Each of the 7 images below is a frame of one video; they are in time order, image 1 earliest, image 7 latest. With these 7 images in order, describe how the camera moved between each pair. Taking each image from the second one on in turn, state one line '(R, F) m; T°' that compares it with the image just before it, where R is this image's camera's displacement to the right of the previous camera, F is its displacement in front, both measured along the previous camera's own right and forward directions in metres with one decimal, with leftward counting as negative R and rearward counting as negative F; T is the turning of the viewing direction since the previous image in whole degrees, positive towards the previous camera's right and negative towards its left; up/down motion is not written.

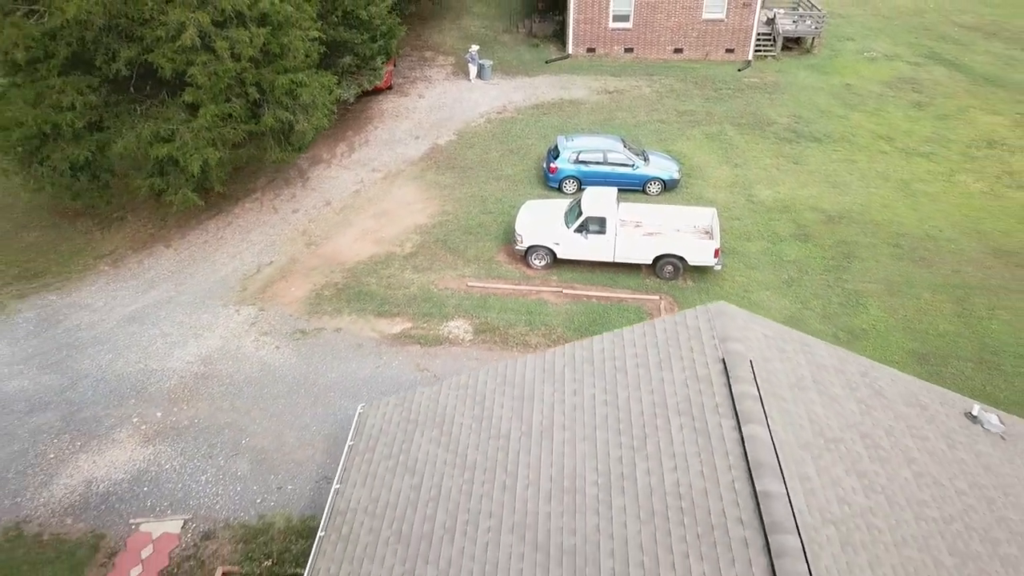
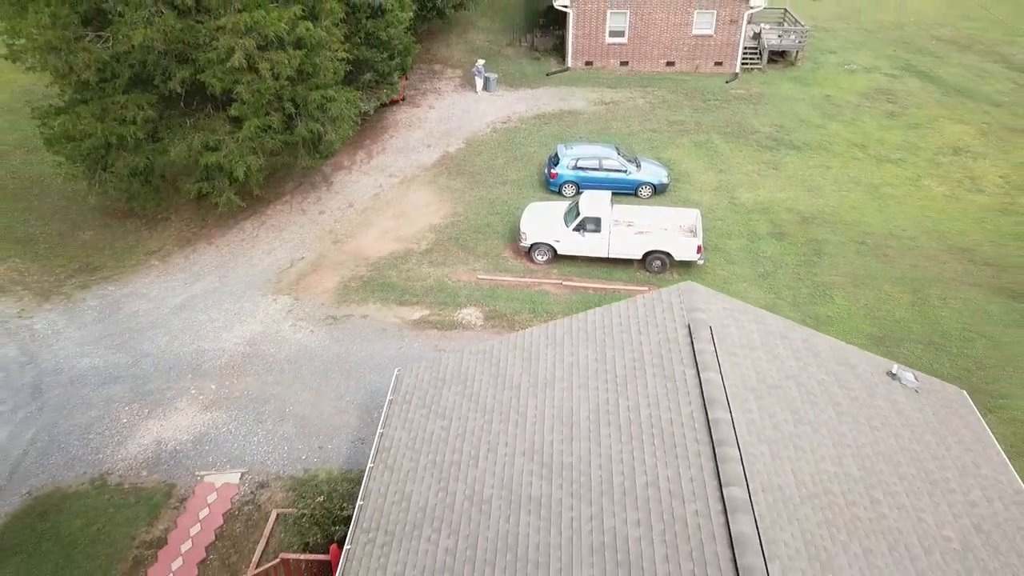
(-0.1, -2.0) m; 0°
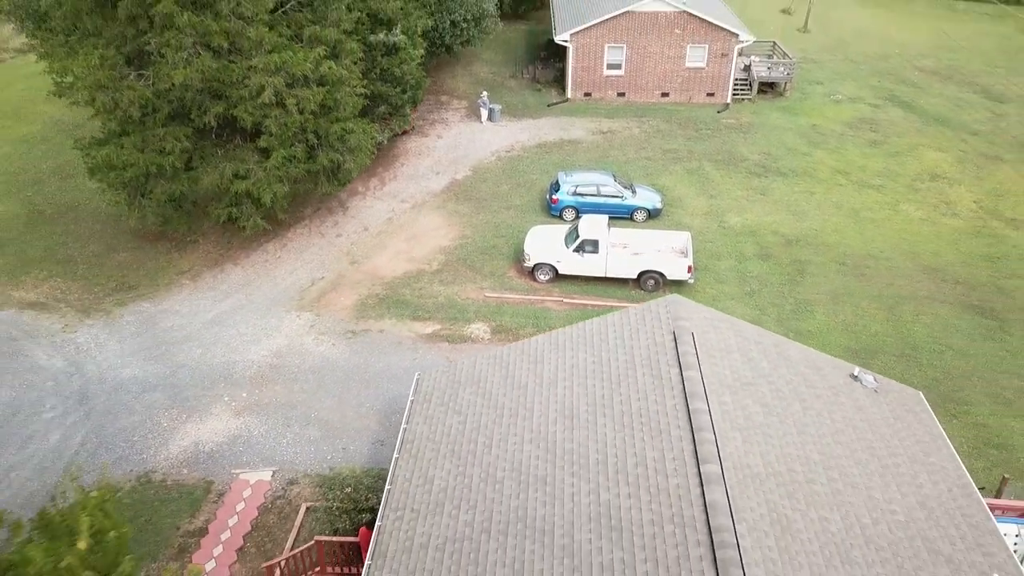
(-0.1, -1.4) m; 0°
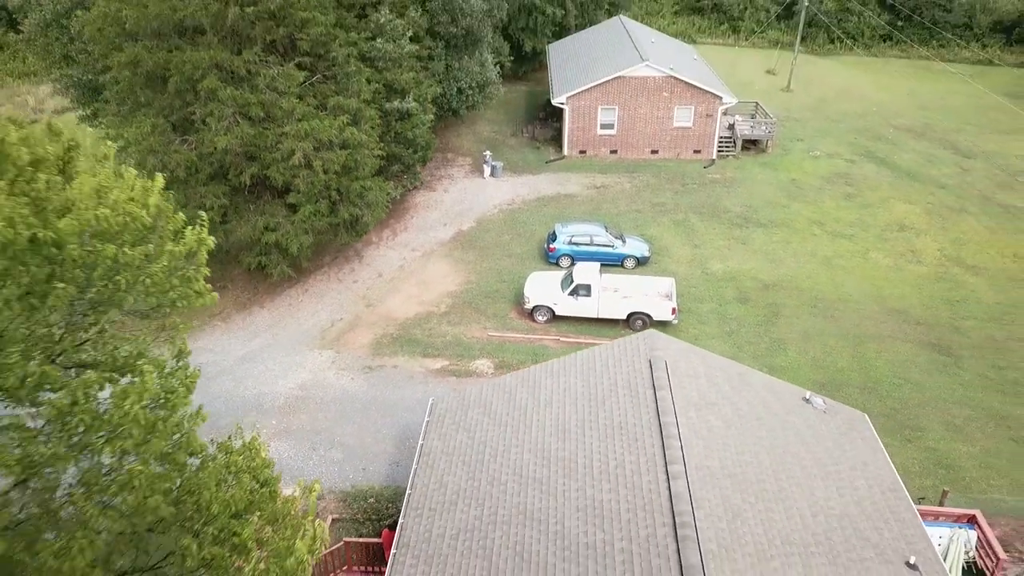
(0.0, -2.1) m; 0°
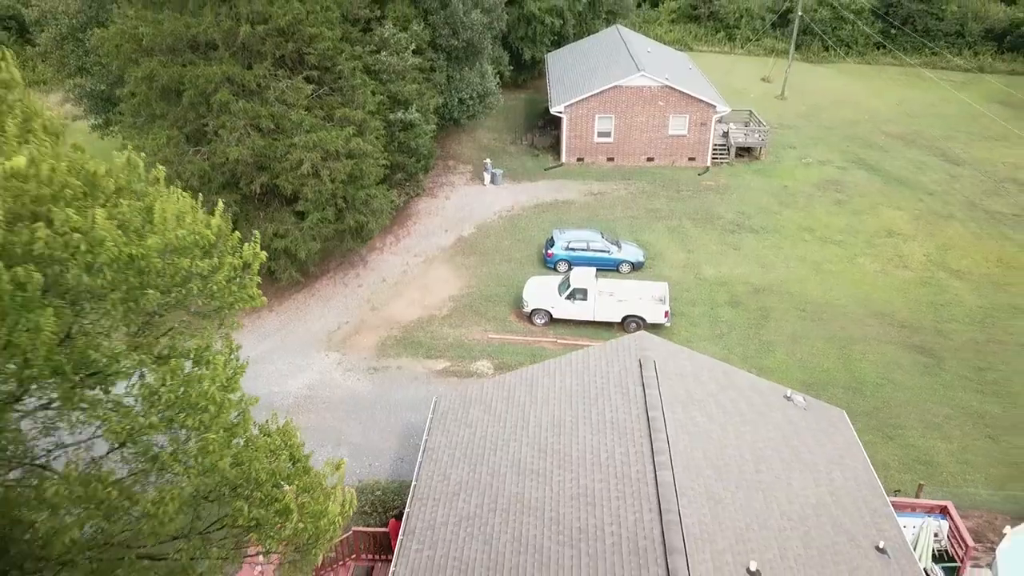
(0.0, -0.9) m; 0°
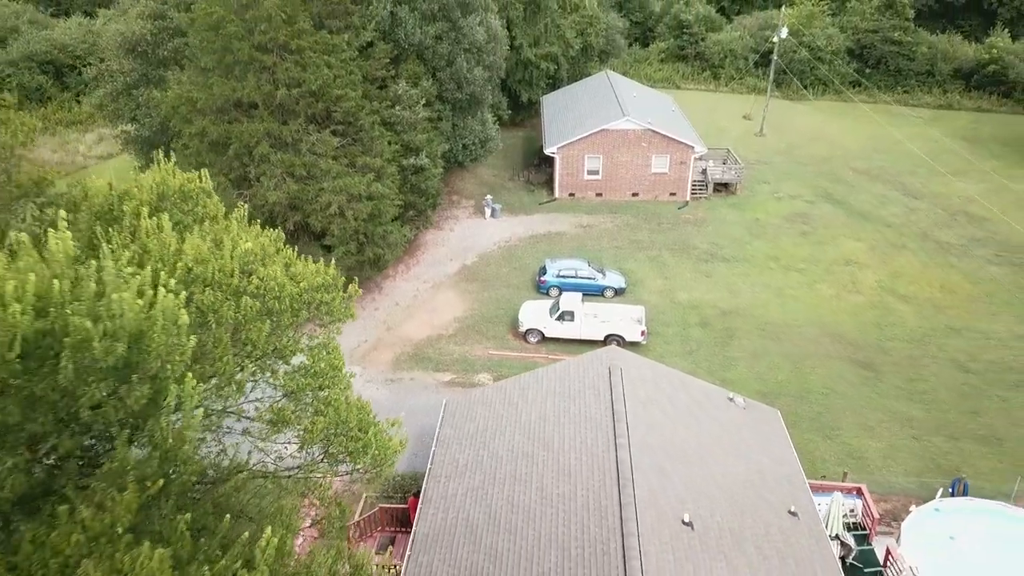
(+0.1, -3.5) m; 0°
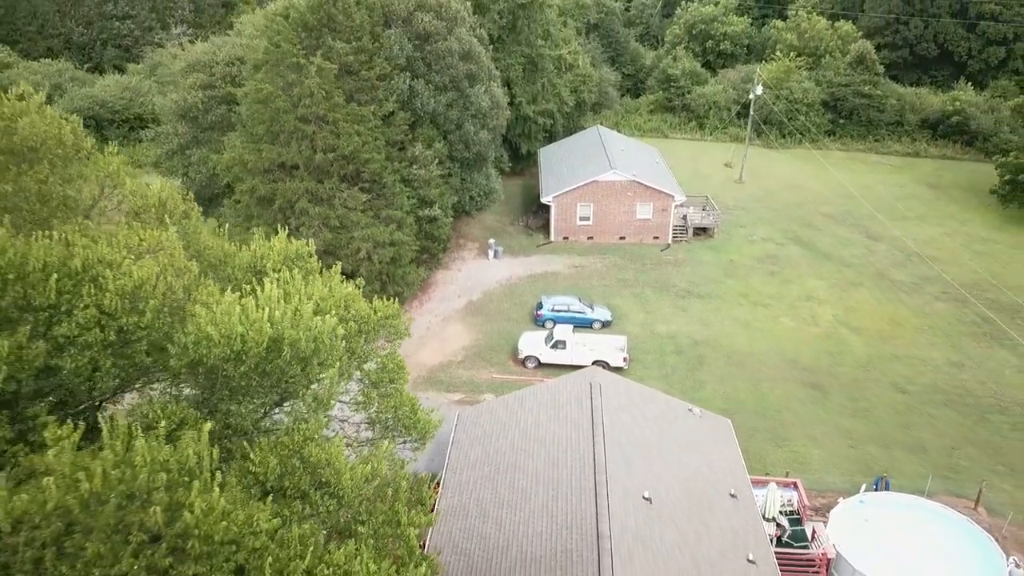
(0.0, -4.4) m; 0°
